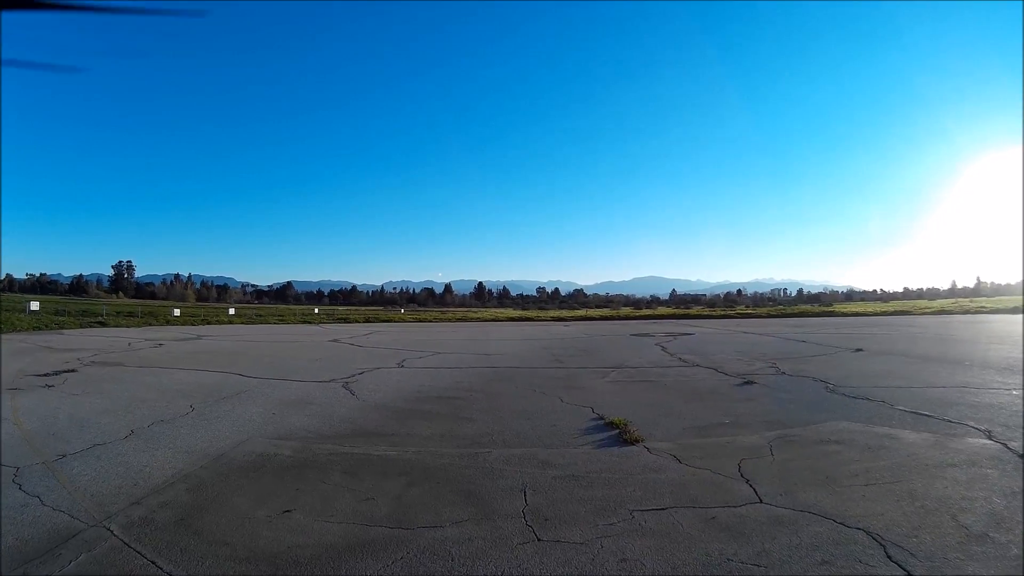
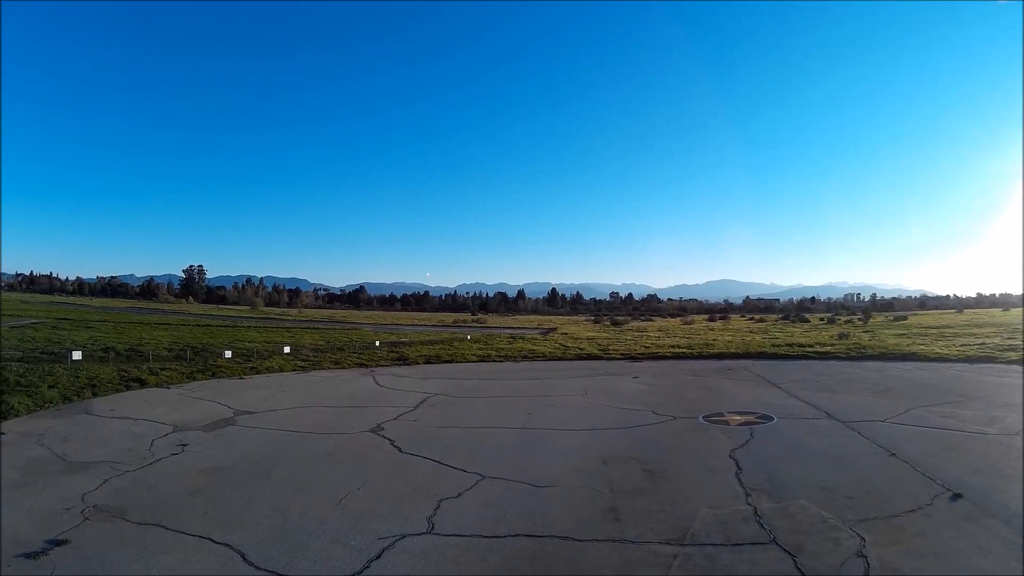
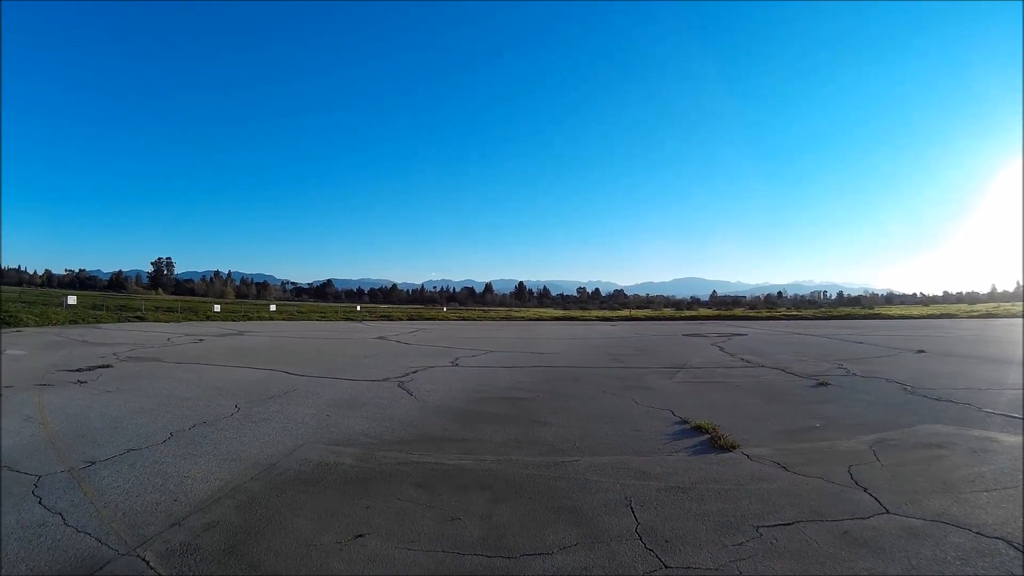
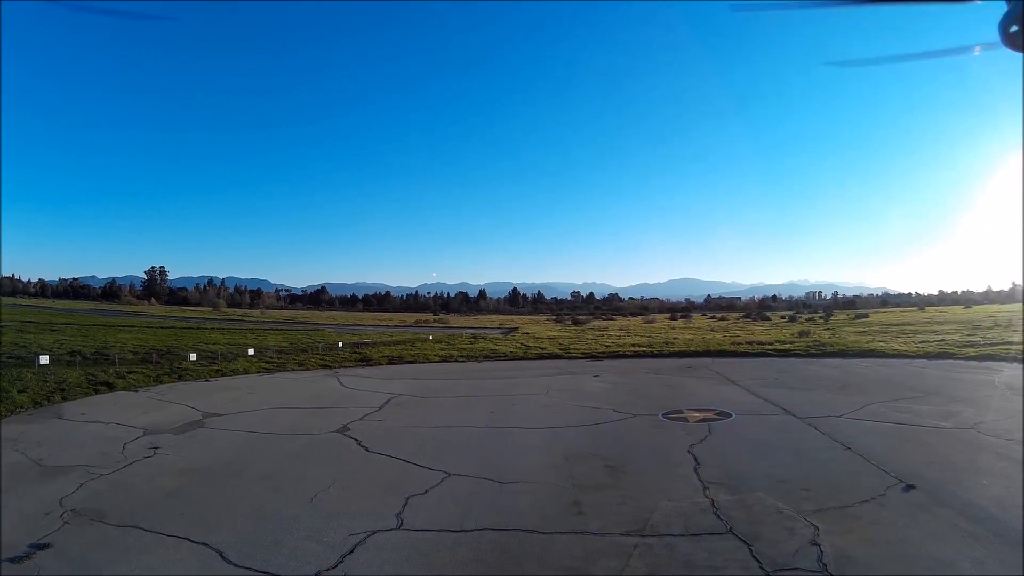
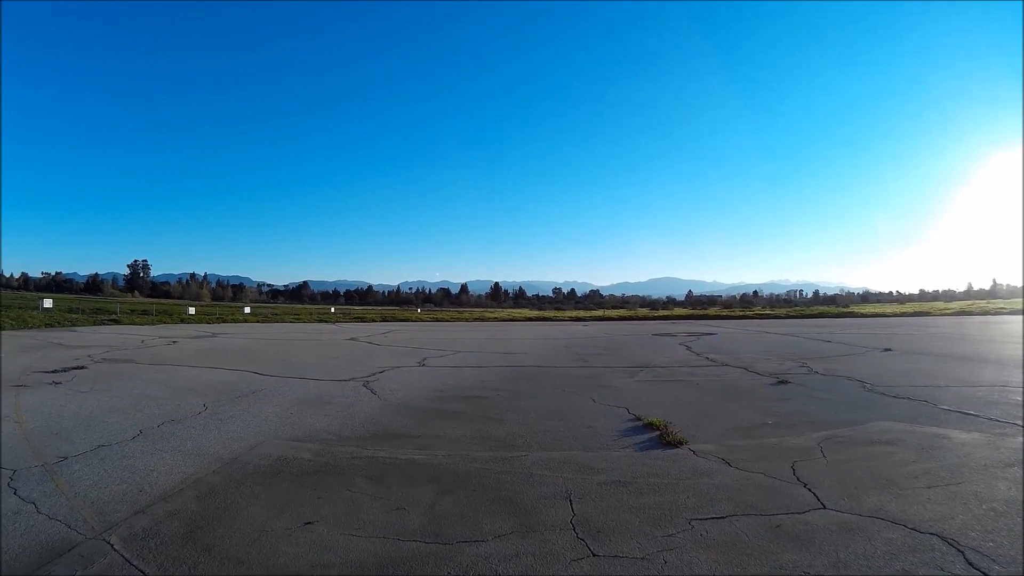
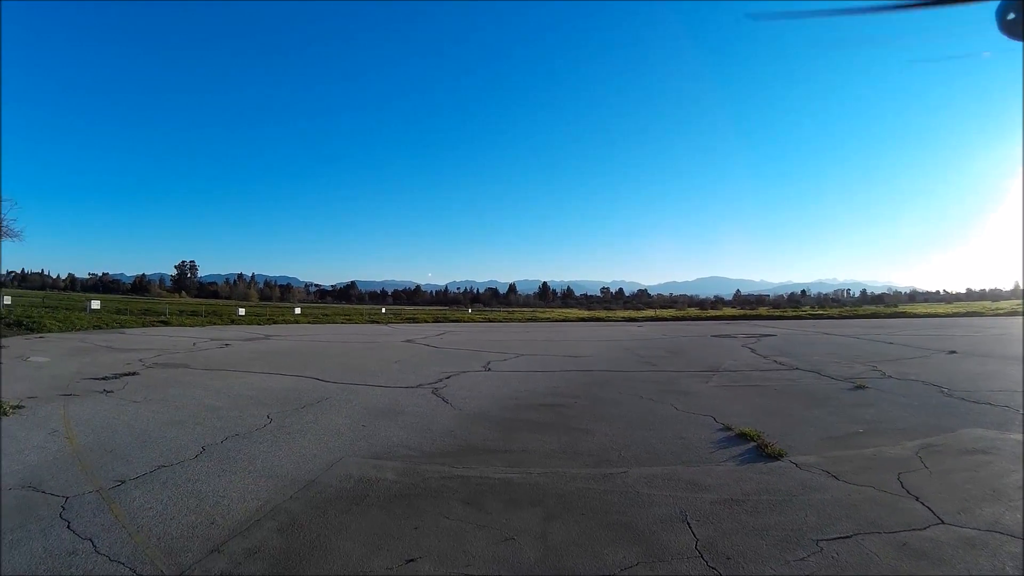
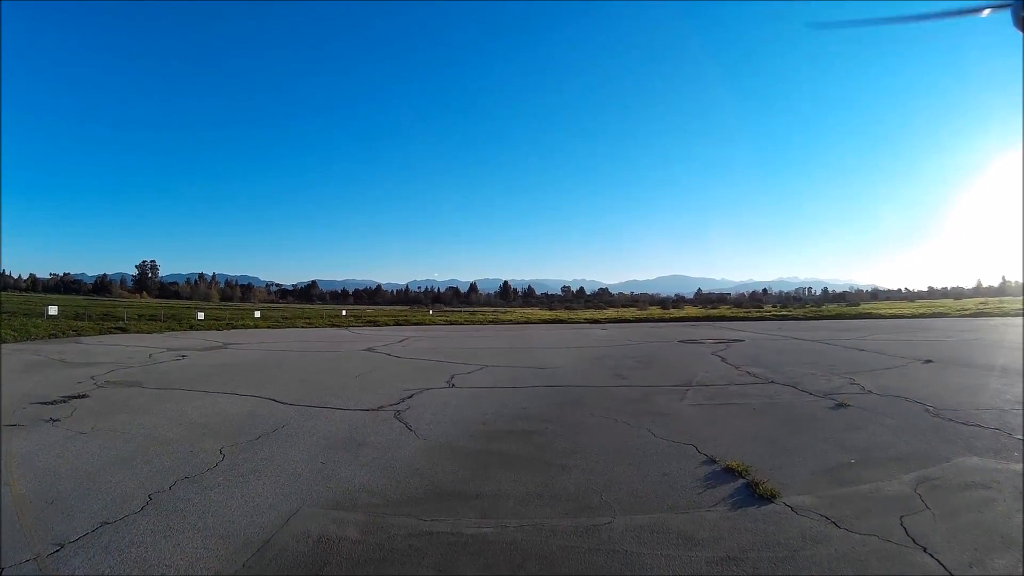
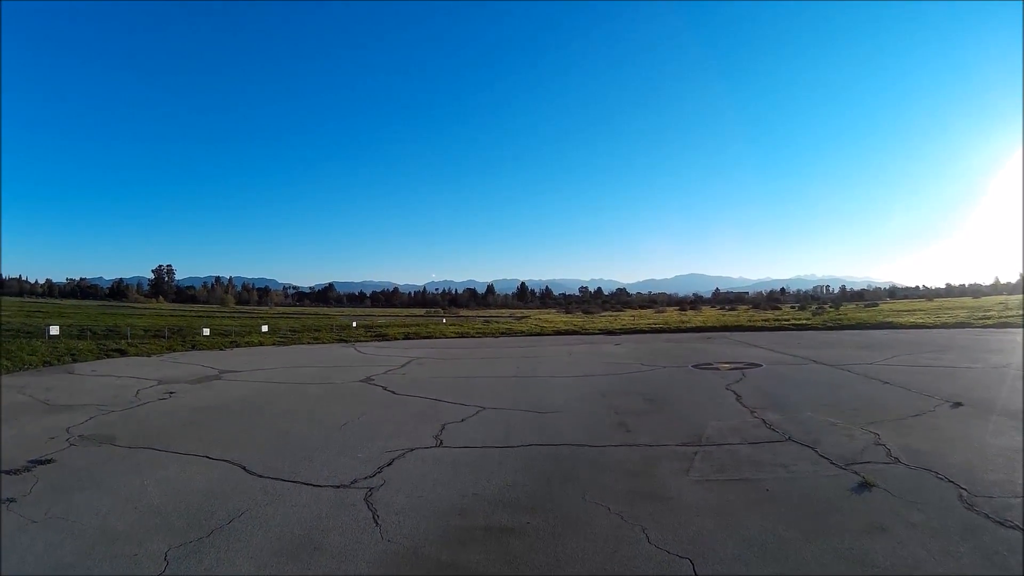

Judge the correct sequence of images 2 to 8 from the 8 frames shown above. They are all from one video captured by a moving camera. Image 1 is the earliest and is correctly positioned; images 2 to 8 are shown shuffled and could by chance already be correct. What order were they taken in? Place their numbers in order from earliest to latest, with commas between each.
5, 3, 6, 7, 8, 2, 4
